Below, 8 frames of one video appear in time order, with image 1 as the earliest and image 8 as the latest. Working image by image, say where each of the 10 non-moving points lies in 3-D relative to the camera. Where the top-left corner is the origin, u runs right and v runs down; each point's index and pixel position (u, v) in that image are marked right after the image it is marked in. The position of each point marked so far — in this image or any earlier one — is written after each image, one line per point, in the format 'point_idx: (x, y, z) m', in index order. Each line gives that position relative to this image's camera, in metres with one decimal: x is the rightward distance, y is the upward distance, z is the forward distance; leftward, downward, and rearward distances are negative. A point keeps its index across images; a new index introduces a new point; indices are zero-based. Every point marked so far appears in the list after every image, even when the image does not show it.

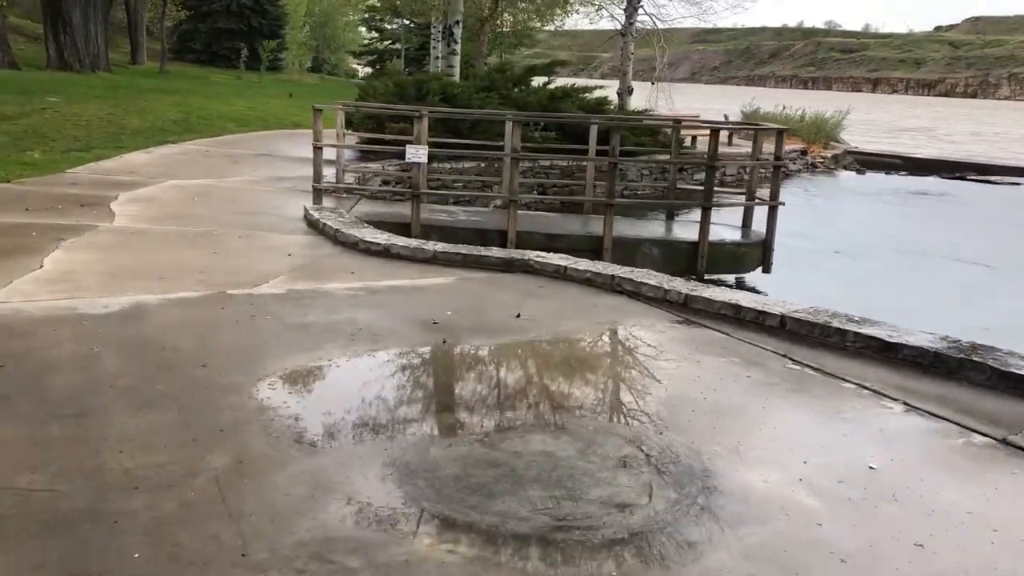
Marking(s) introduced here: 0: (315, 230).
0: (-1.9, +0.6, +9.0) m
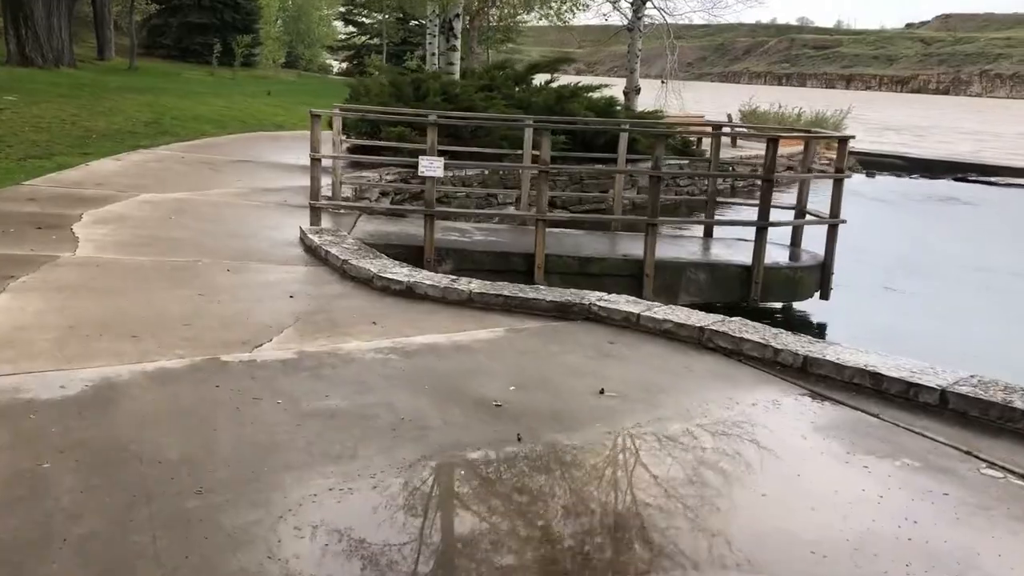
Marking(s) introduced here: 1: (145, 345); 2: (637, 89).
0: (-1.6, +0.3, +7.7) m
1: (-1.9, -0.3, +4.9) m
2: (+2.5, +4.0, +18.8) m
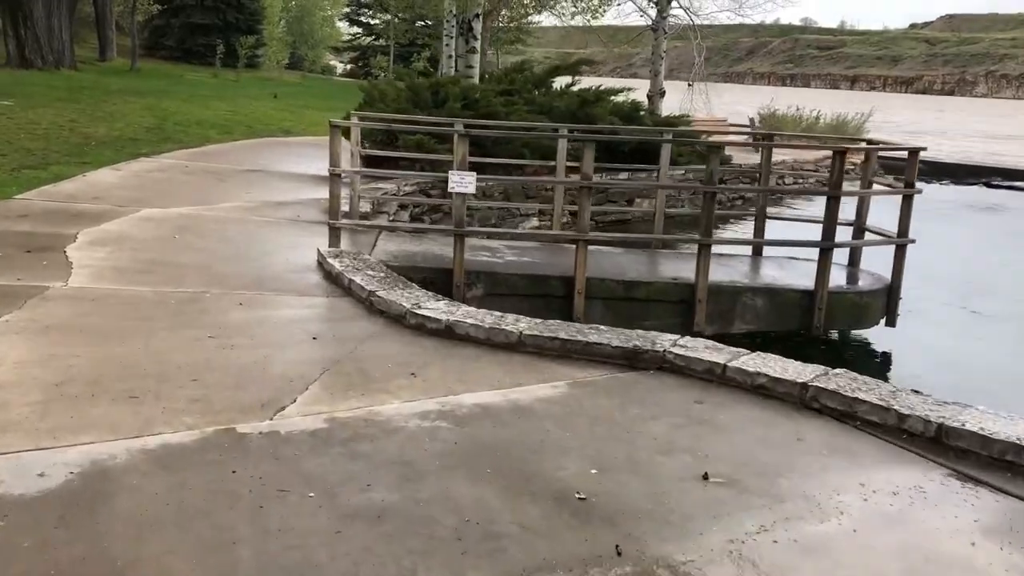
0: (-1.3, 0.0, +6.9) m
1: (-1.6, -0.5, +4.1) m
2: (+2.9, +3.7, +17.9) m
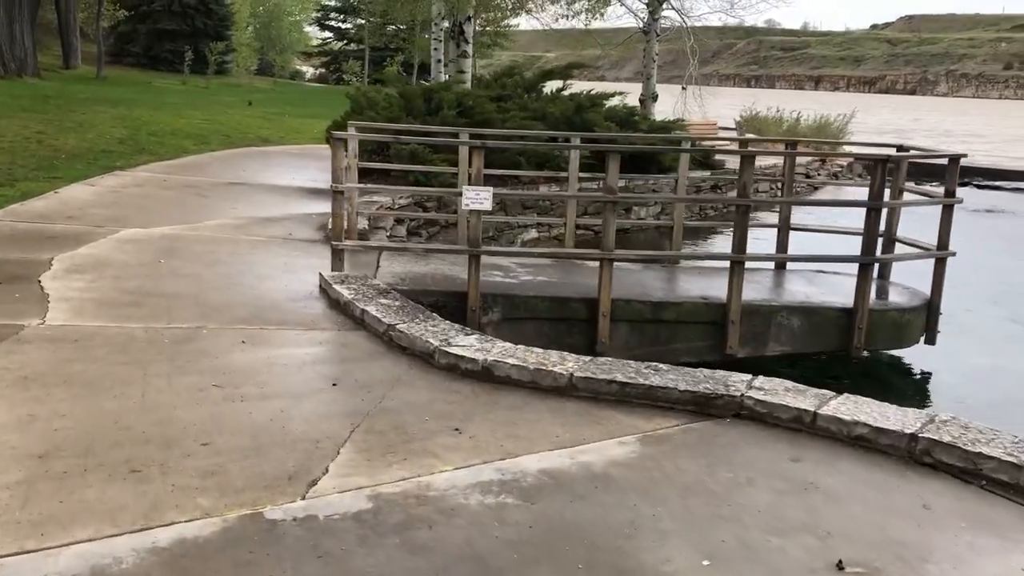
0: (-1.1, -0.2, +6.2) m
1: (-1.3, -0.7, +3.4) m
2: (+2.7, +3.6, +17.4) m
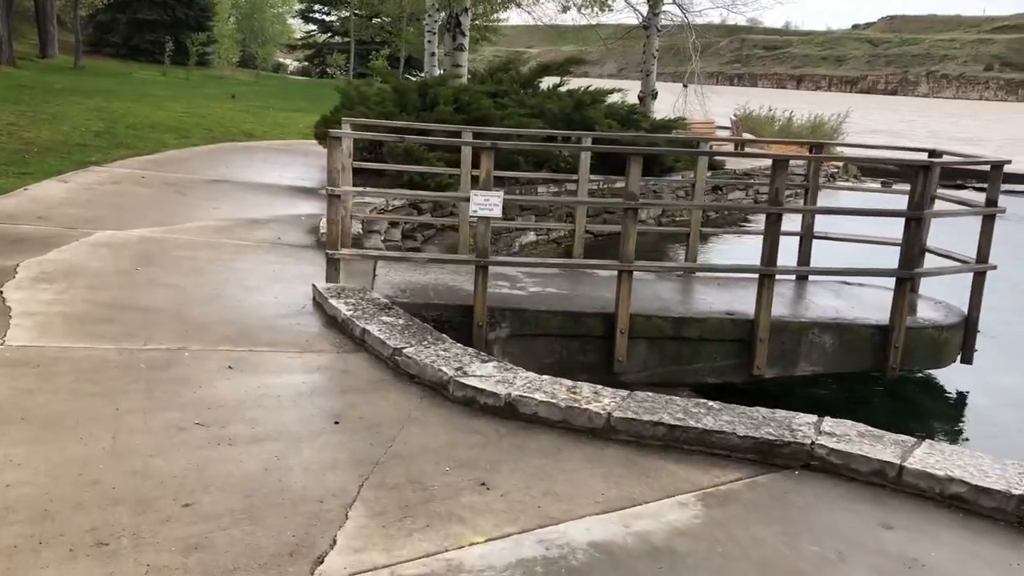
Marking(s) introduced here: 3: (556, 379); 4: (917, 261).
0: (-1.0, -0.3, +5.6) m
1: (-1.2, -0.8, +2.8) m
2: (+2.6, +3.5, +16.8) m
3: (+0.2, -0.4, +4.4) m
4: (+3.0, +0.2, +6.9) m
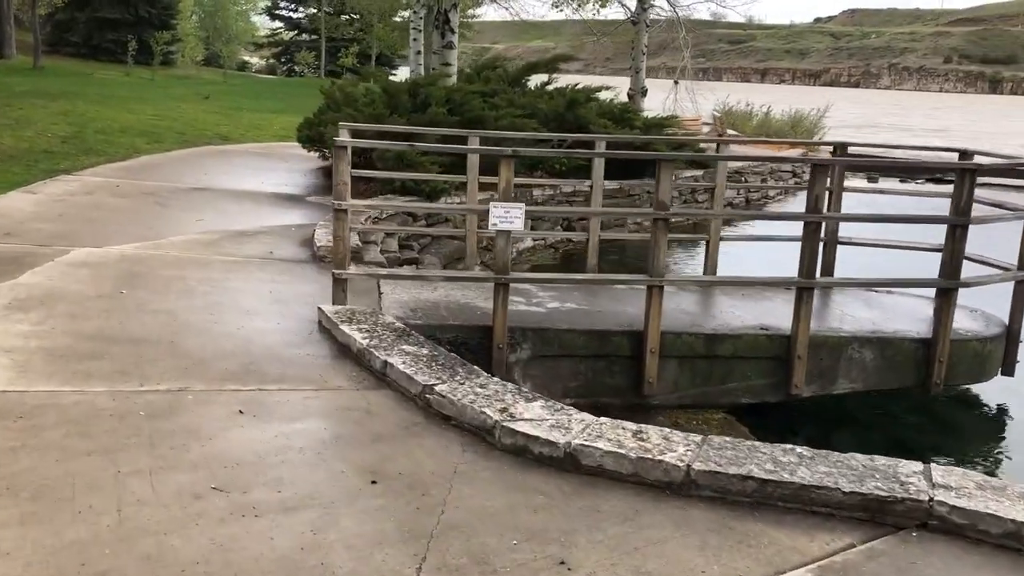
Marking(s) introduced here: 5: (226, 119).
0: (-0.8, -0.4, +5.1) m
1: (-0.9, -1.0, +2.2) m
2: (+2.3, +3.4, +16.4) m
3: (+0.4, -0.6, +3.9) m
4: (+3.1, +0.1, +6.5) m
5: (-5.9, +3.4, +19.1) m
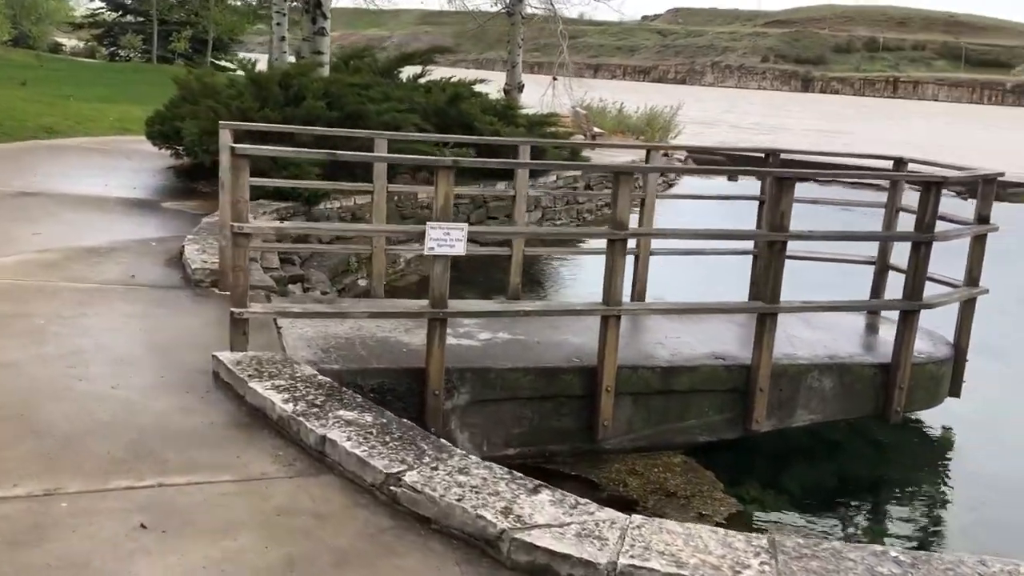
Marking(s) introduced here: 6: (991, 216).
0: (-0.9, -0.6, +4.0) m
1: (-0.5, -1.2, +1.2) m
2: (+0.1, +3.4, +15.6) m
3: (+0.5, -0.8, +3.0) m
4: (+2.7, 0.0, +6.1) m
5: (-8.4, +3.2, +16.9) m
6: (+3.4, +0.5, +6.6) m
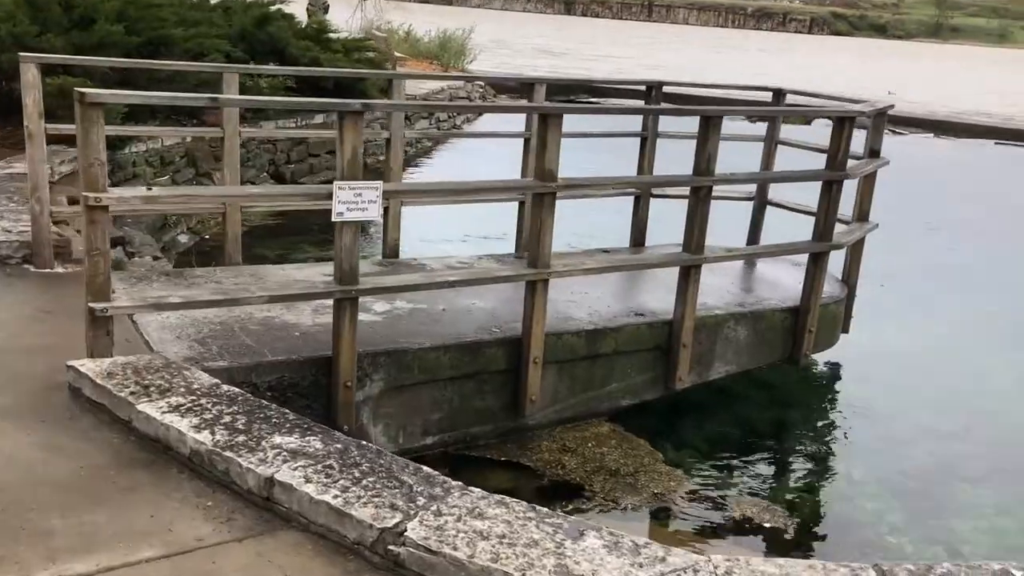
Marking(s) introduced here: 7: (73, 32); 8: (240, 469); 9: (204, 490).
0: (-1.0, -0.6, +3.1) m
1: (+0.1, -1.4, +0.5) m
2: (-2.9, +4.3, +14.3) m
3: (+0.6, -0.7, +2.5) m
4: (+2.0, +0.4, +5.9) m
5: (-11.4, +3.7, +13.5) m
6: (+2.6, +1.0, +6.5) m
7: (-3.9, +2.3, +8.3) m
8: (-0.9, -0.6, +3.0) m
9: (-1.0, -0.7, +3.0) m
